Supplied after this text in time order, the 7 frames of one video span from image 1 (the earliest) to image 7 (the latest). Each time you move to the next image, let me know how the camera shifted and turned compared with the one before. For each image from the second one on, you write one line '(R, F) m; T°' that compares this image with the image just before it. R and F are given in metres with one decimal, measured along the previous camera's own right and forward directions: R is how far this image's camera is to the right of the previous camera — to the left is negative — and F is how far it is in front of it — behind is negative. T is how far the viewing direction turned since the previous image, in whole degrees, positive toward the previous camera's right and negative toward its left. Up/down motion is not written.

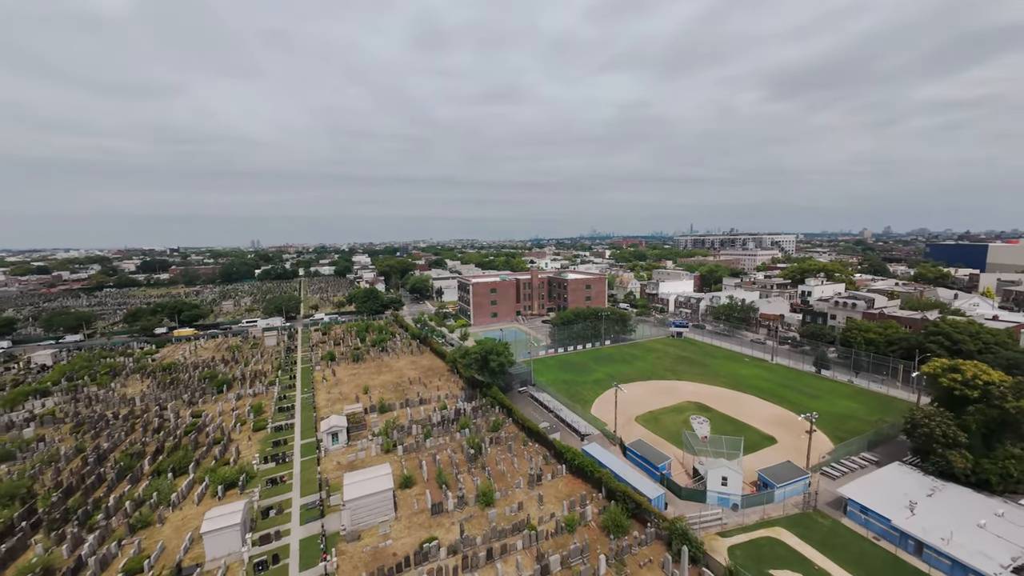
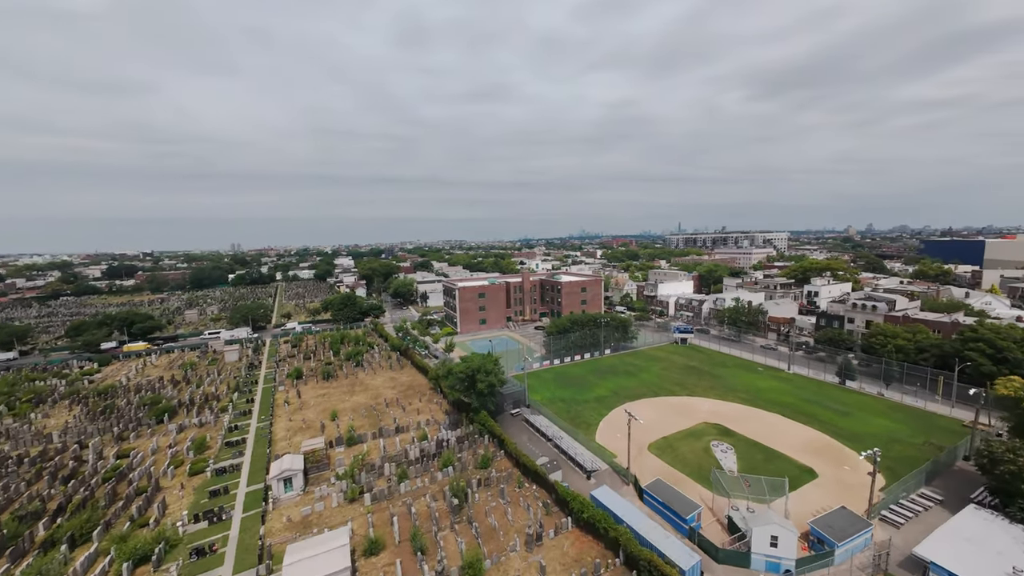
(-0.1, +5.5) m; +2°
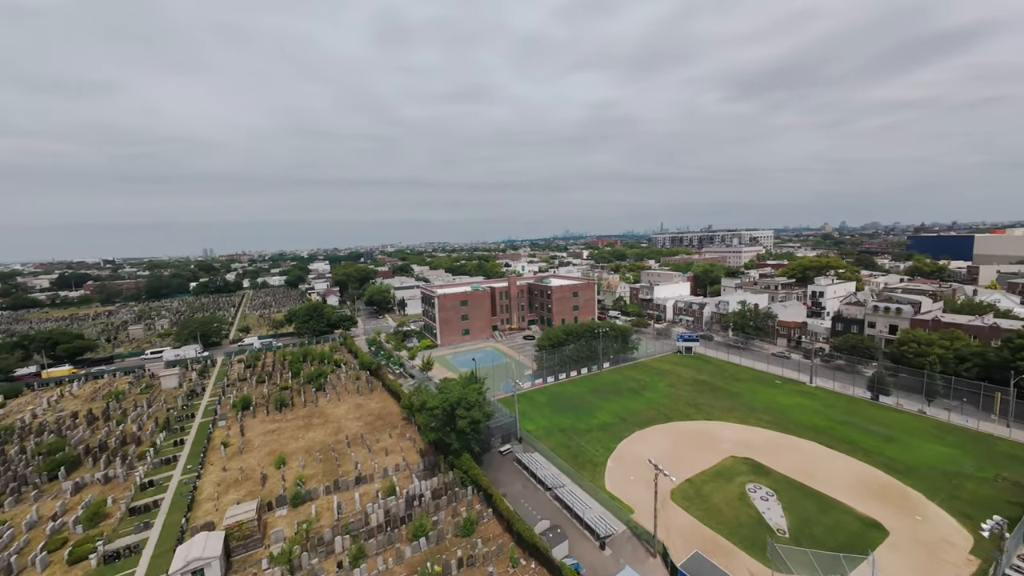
(-0.1, +6.4) m; +2°
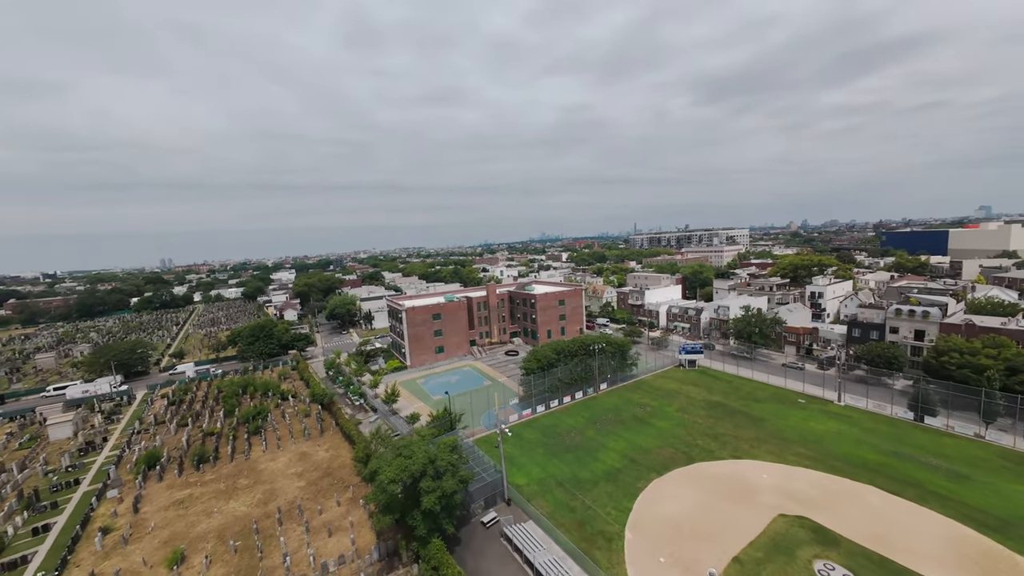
(-0.2, +7.1) m; +3°
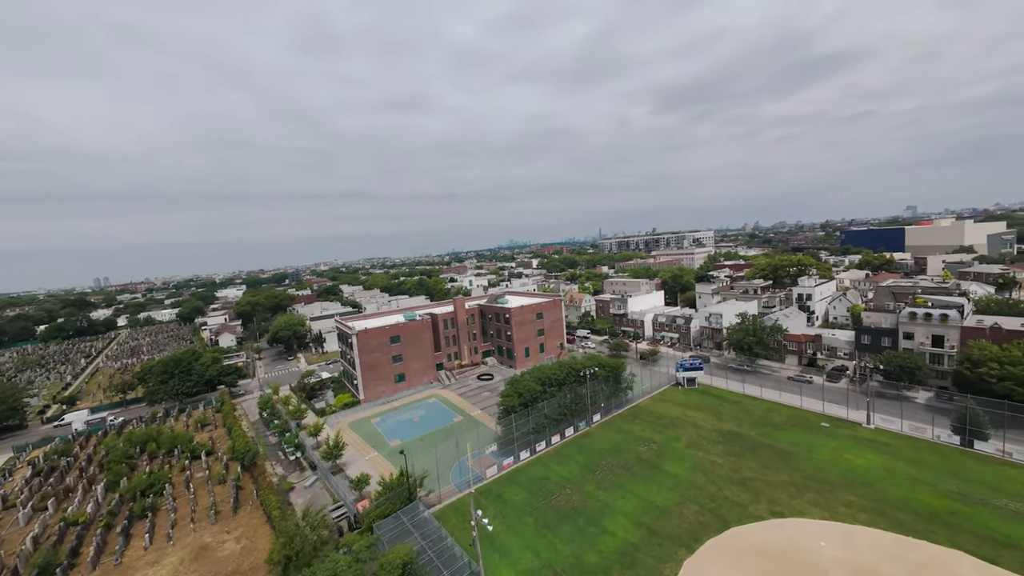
(-0.2, +7.1) m; +5°
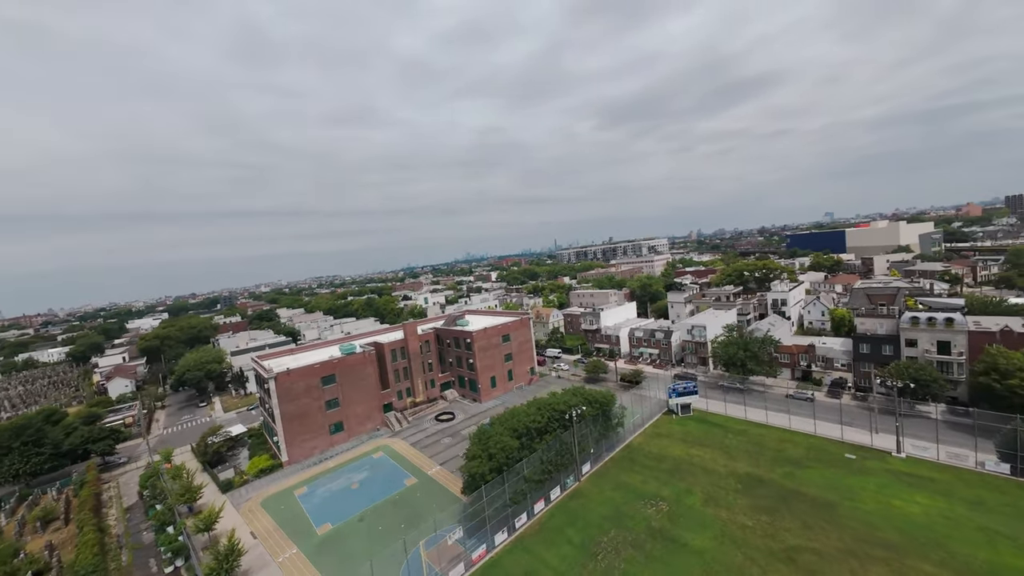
(-0.3, +7.2) m; +6°
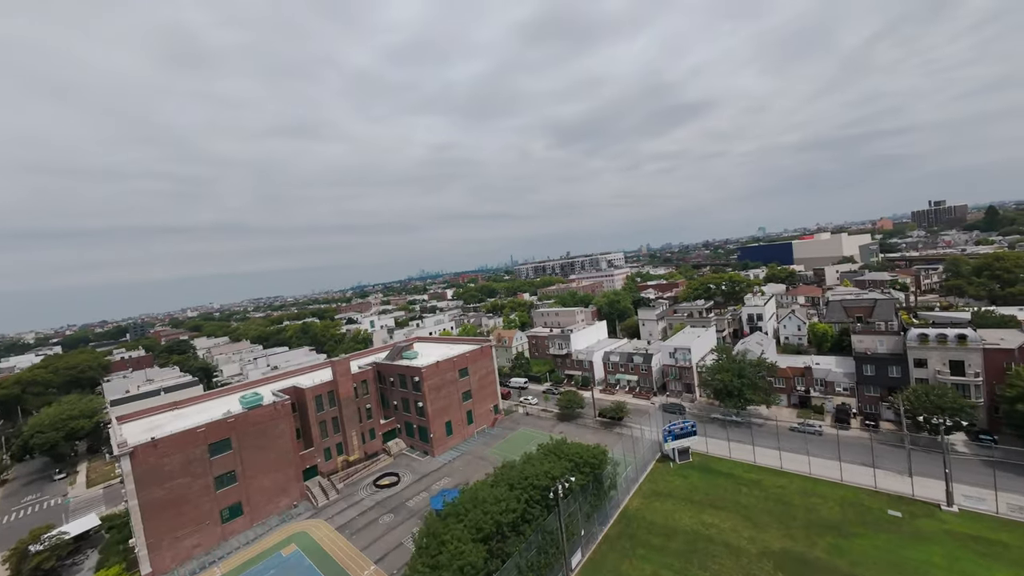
(0.0, +7.3) m; +7°
